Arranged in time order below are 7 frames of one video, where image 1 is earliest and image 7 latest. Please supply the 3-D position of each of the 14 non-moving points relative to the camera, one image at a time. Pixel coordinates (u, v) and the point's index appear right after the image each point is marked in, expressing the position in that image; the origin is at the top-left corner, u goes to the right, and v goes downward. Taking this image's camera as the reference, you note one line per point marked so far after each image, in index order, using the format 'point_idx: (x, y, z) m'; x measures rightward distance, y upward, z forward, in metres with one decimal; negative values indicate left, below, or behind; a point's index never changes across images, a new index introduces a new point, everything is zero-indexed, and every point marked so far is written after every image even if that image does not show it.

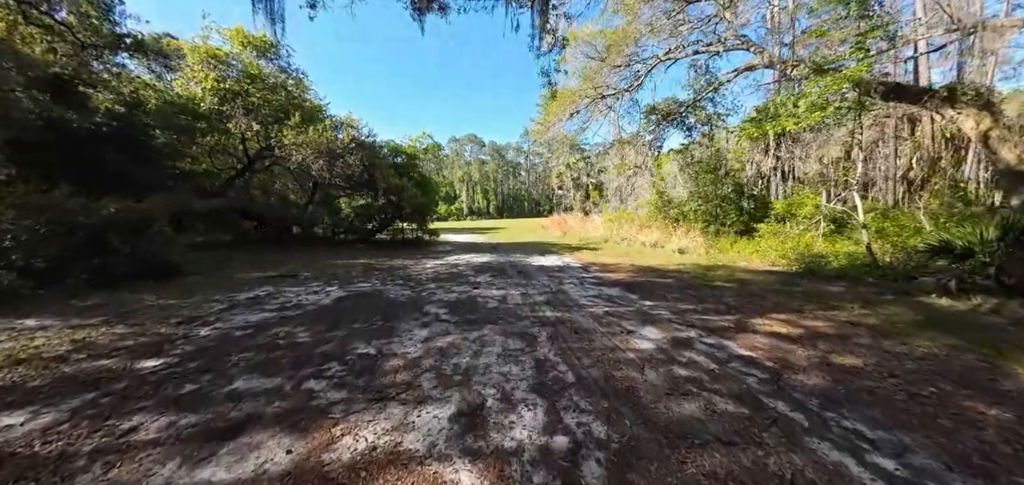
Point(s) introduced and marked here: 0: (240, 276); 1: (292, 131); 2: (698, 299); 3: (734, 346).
0: (-5.0, -0.6, +6.4) m
1: (-7.0, +3.5, +10.8) m
2: (+2.4, -0.7, +4.4) m
3: (+1.9, -0.9, +2.9) m
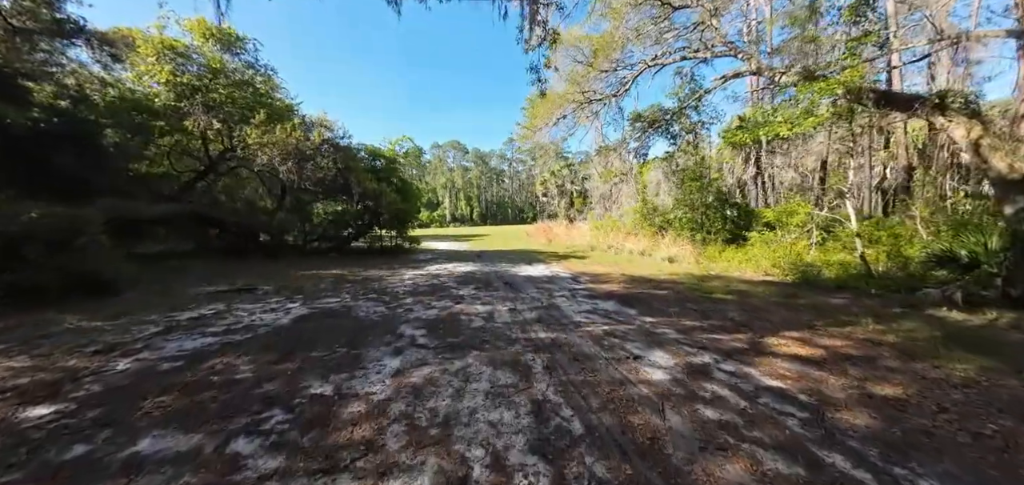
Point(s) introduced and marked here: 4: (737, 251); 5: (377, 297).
0: (-5.3, -0.8, +5.7) m
1: (-7.4, +3.3, +10.0) m
2: (+2.2, -0.9, +4.1) m
3: (+1.8, -1.0, +2.5) m
4: (+5.6, -0.2, +8.7) m
5: (-1.9, -0.8, +5.0) m
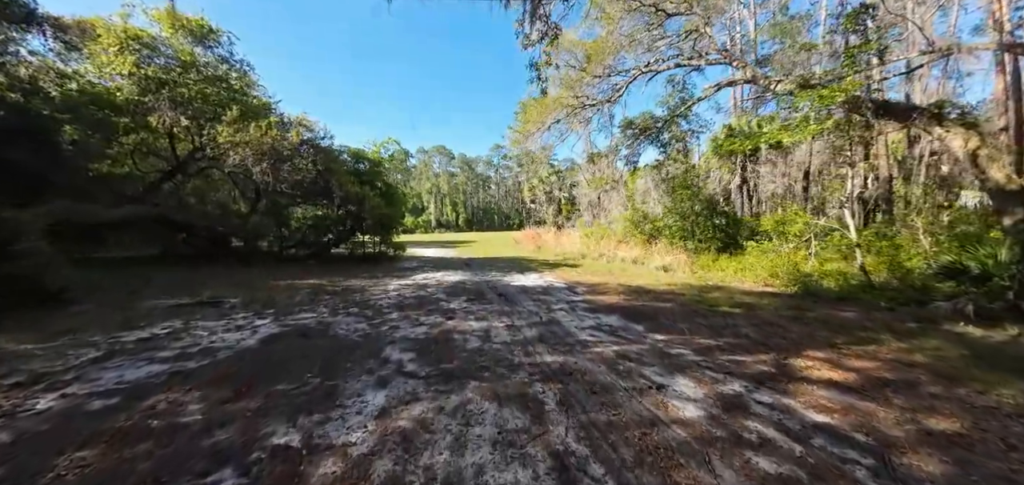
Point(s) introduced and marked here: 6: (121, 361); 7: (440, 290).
0: (-5.3, -0.9, +5.1) m
1: (-7.7, +3.1, +9.4) m
2: (+2.2, -1.0, +3.8) m
3: (+1.8, -1.1, +2.2) m
4: (+5.4, -0.4, +8.6) m
5: (-2.0, -0.9, +4.5) m
6: (-3.4, -1.0, +3.1) m
7: (-1.3, -0.8, +6.1) m
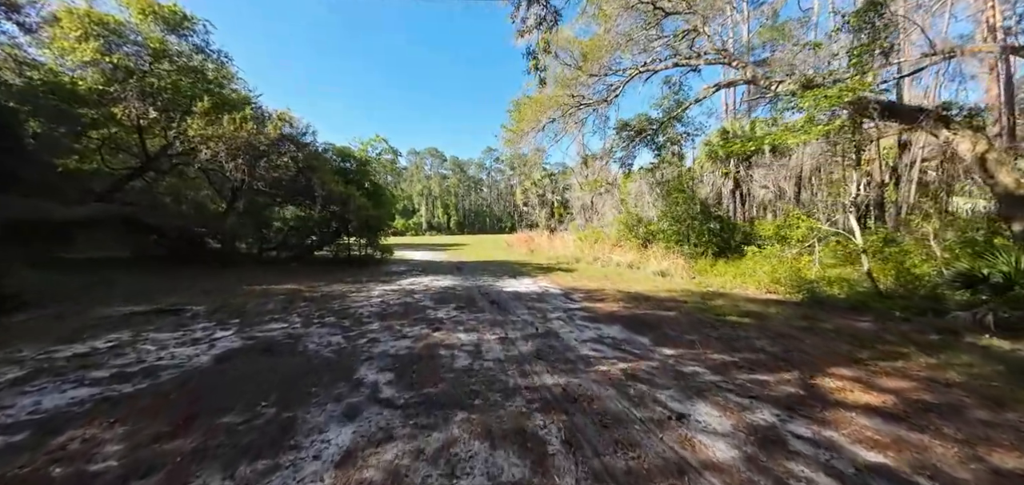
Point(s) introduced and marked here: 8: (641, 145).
0: (-5.4, -0.9, +4.6) m
1: (-7.9, +3.0, +8.8) m
2: (+2.1, -1.0, +3.5) m
3: (+1.8, -1.1, +1.9) m
4: (+5.2, -0.5, +8.3) m
5: (-2.1, -0.9, +4.1) m
6: (-3.5, -1.0, +2.6) m
7: (-1.4, -0.9, +5.7) m
8: (+3.7, +2.9, +10.4) m
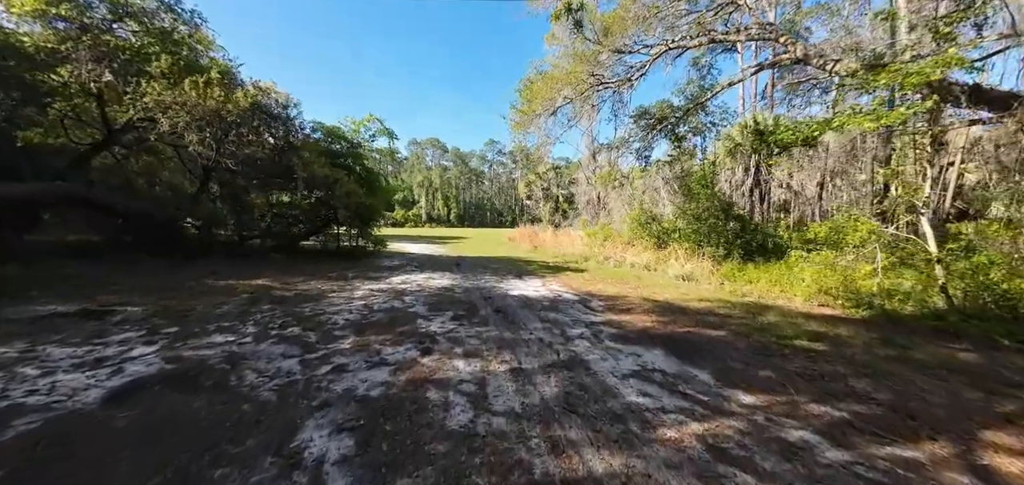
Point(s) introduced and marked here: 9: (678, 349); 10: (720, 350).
0: (-5.3, -0.7, +3.7) m
1: (-7.6, +3.4, +7.9) m
2: (+2.2, -1.1, +2.6) m
3: (+1.9, -1.1, +1.0) m
4: (+5.3, -0.6, +7.4) m
5: (-1.9, -0.8, +3.2) m
6: (-3.4, -0.9, +1.7) m
7: (-1.3, -0.8, +4.8) m
8: (+4.0, +2.9, +9.4) m
9: (+1.5, -1.0, +3.2) m
10: (+1.9, -1.0, +3.3) m
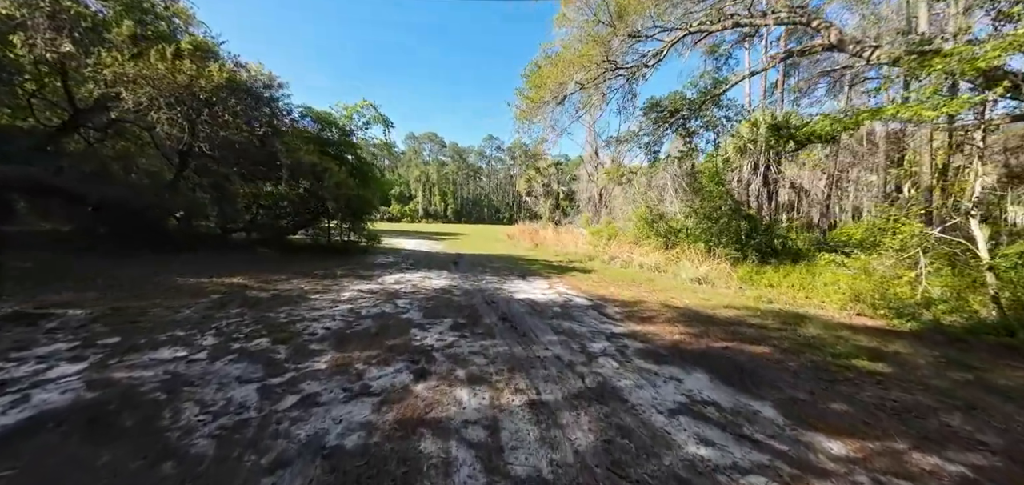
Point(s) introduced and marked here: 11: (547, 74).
0: (-5.2, -0.6, +3.1) m
1: (-7.5, +3.5, +7.2) m
2: (+2.3, -1.1, +2.1) m
3: (+2.0, -1.2, +0.5) m
4: (+5.4, -0.6, +7.0) m
5: (-1.9, -0.8, +2.6) m
6: (-3.3, -0.9, +1.1) m
7: (-1.2, -0.7, +4.2) m
8: (+4.0, +2.9, +8.9) m
9: (+1.6, -1.0, +2.7) m
10: (+2.0, -1.0, +2.8) m
11: (+0.8, +3.5, +7.4) m
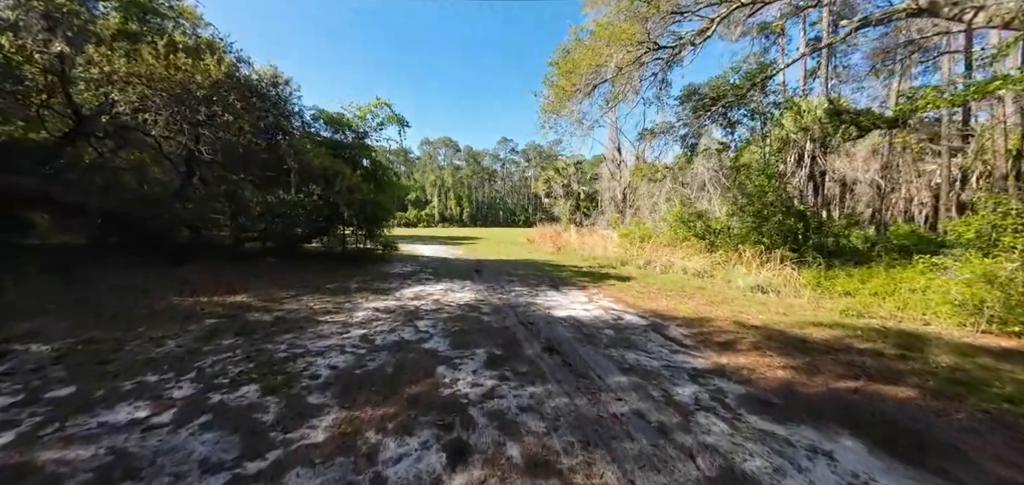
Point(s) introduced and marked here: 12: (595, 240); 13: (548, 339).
0: (-4.8, -0.8, +2.6) m
1: (-7.0, +3.3, +6.9) m
2: (+2.7, -1.1, +1.2) m
3: (+2.3, -1.2, -0.3) m
4: (+5.9, -0.6, +6.0) m
5: (-1.5, -0.9, +2.0) m
6: (-2.9, -1.0, +0.5) m
7: (-0.8, -0.9, +3.6) m
8: (+4.6, +2.8, +8.0) m
9: (+2.0, -1.1, +1.9) m
10: (+2.4, -1.1, +1.9) m
11: (+1.3, +3.4, +6.7) m
12: (+3.3, 0.0, +13.6) m
13: (+0.3, -0.9, +3.2) m
